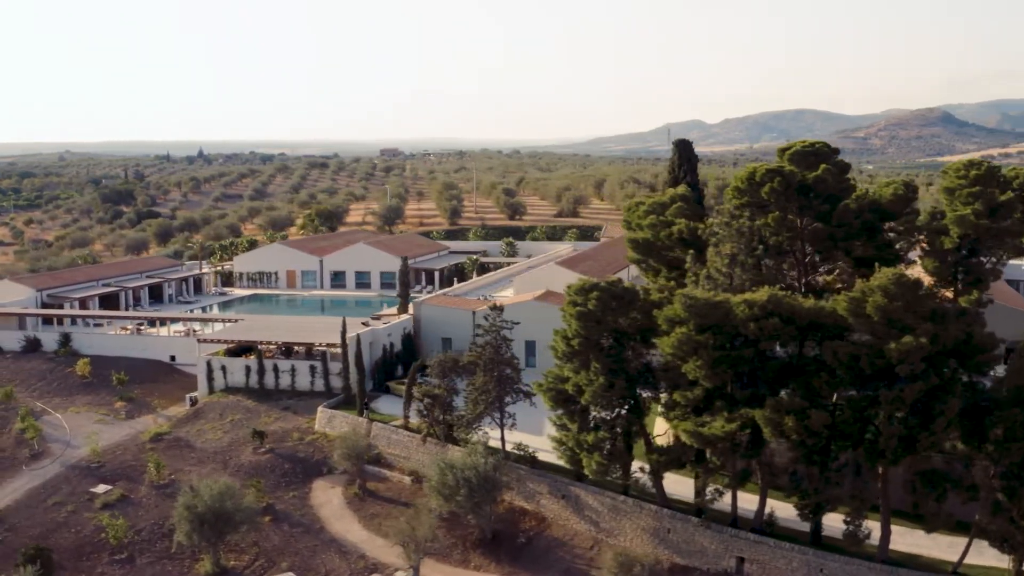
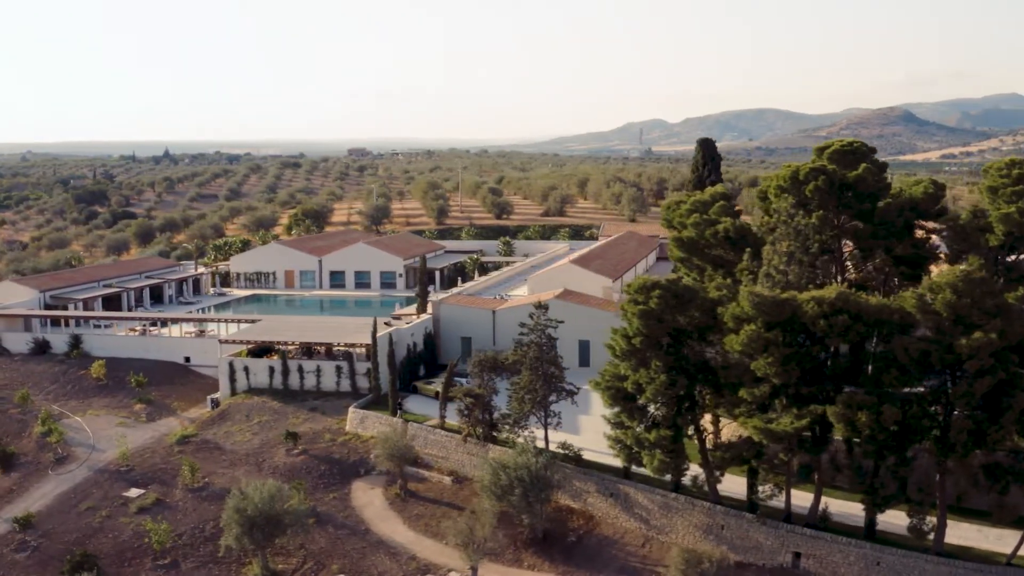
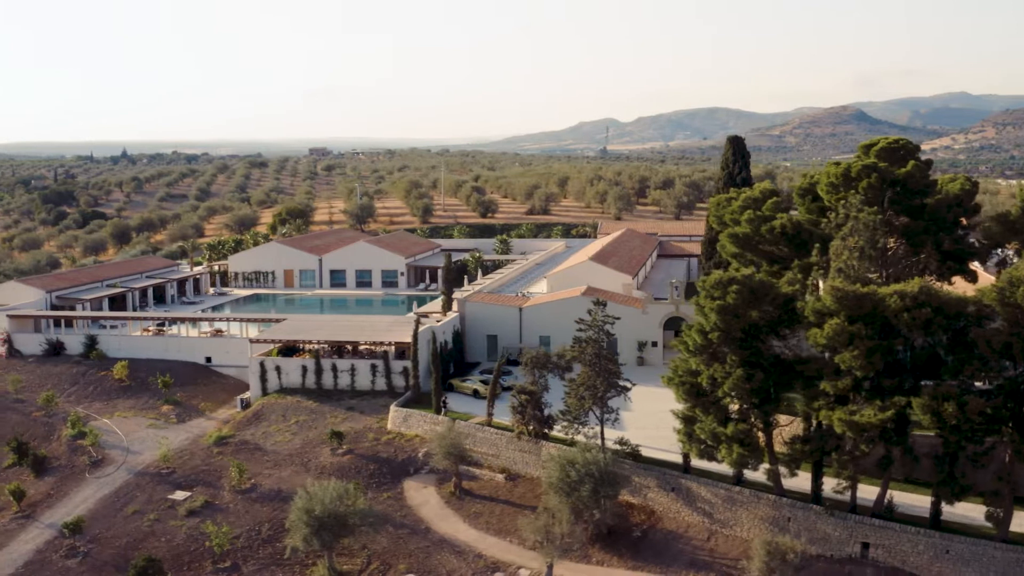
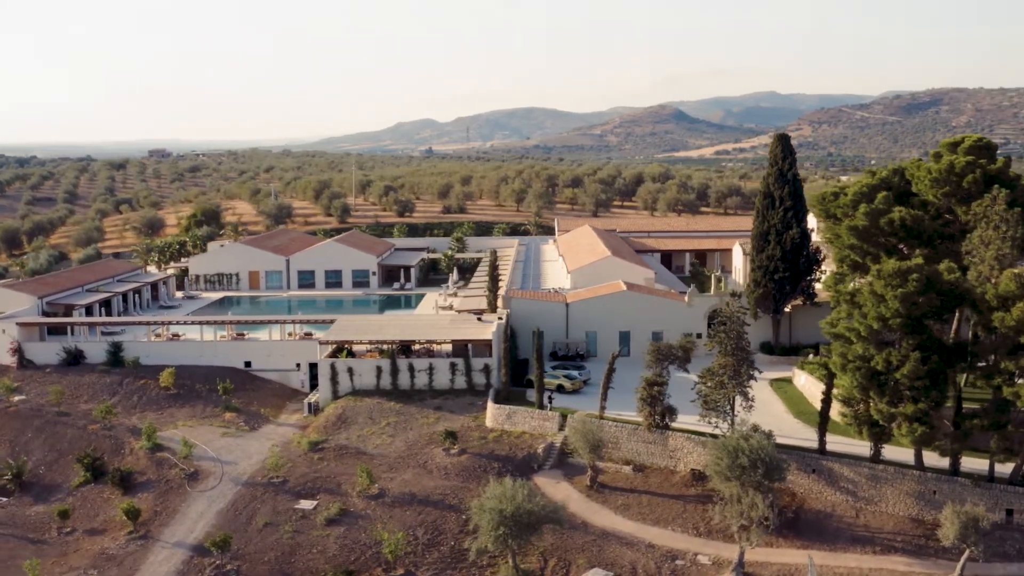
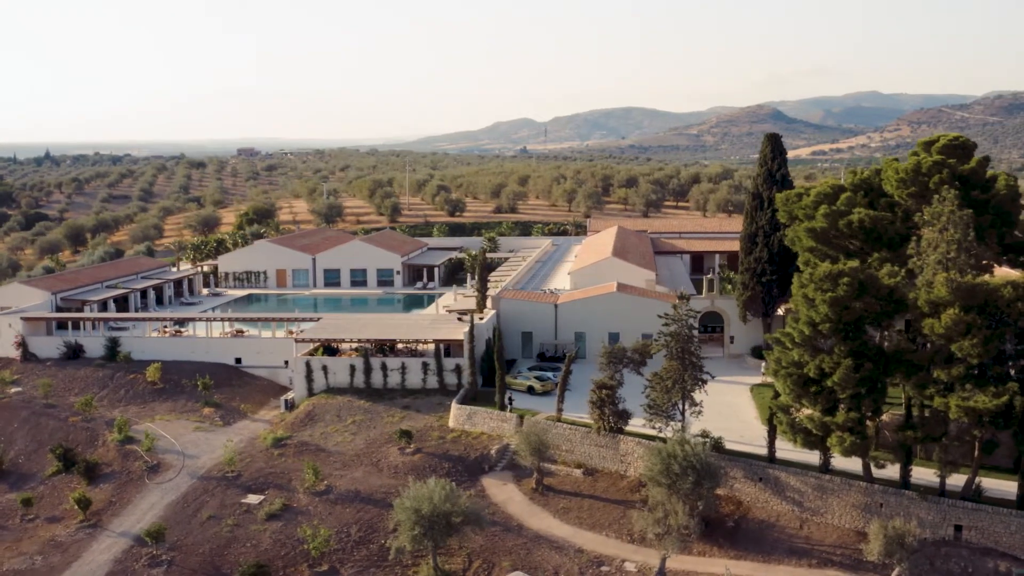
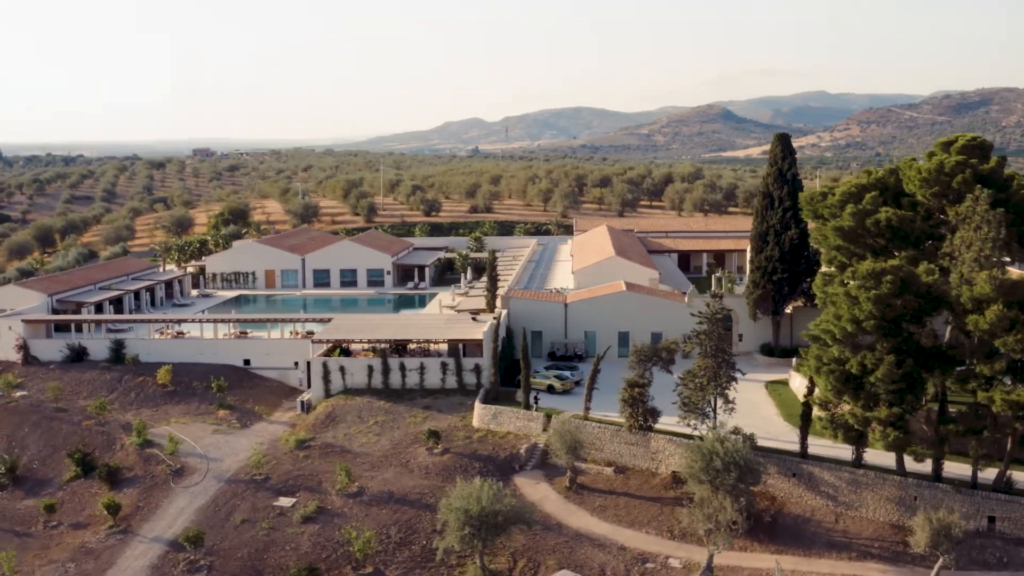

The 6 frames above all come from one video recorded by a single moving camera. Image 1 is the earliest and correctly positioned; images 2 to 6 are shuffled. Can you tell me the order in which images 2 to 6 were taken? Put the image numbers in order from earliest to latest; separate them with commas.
2, 3, 5, 6, 4
